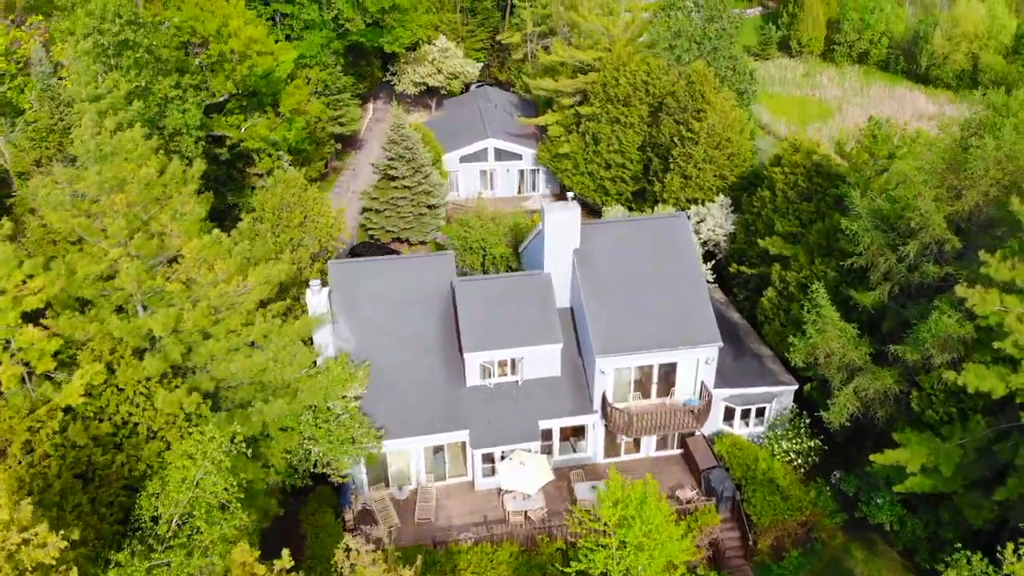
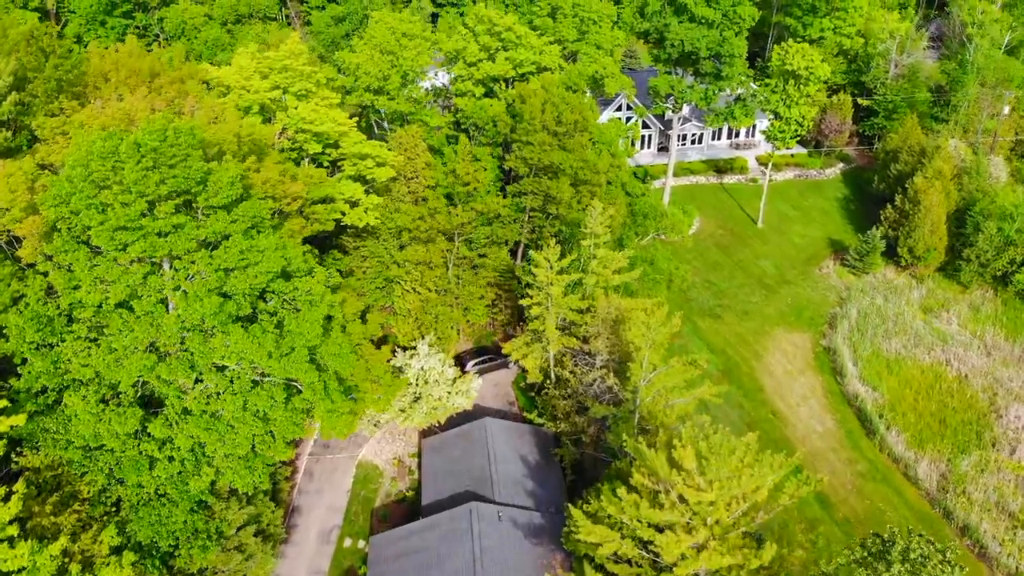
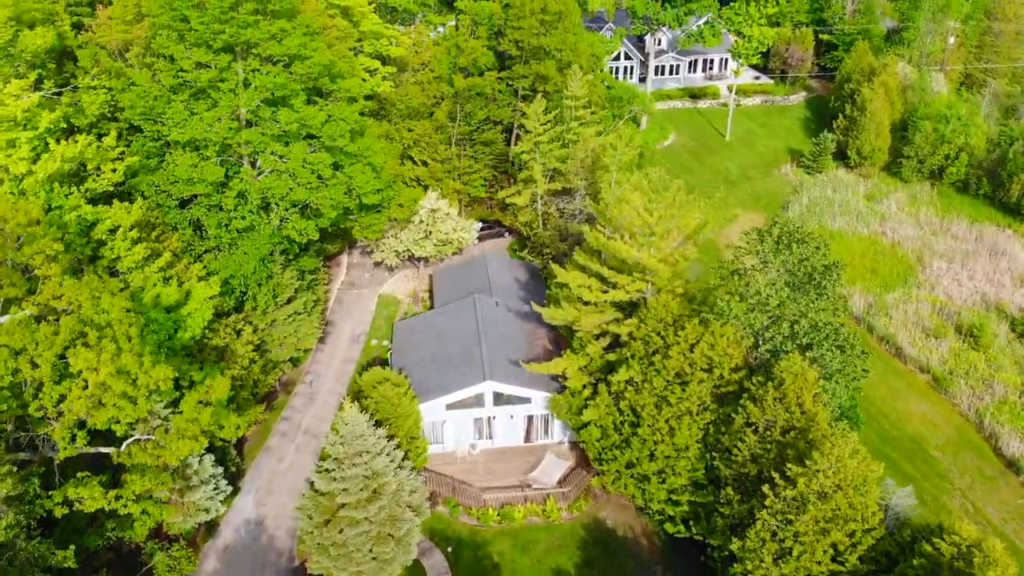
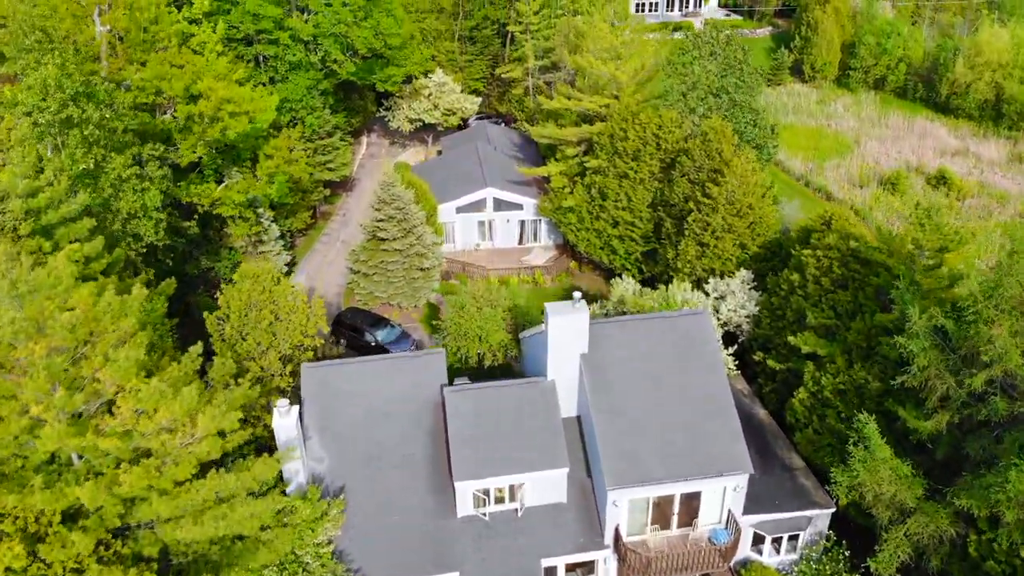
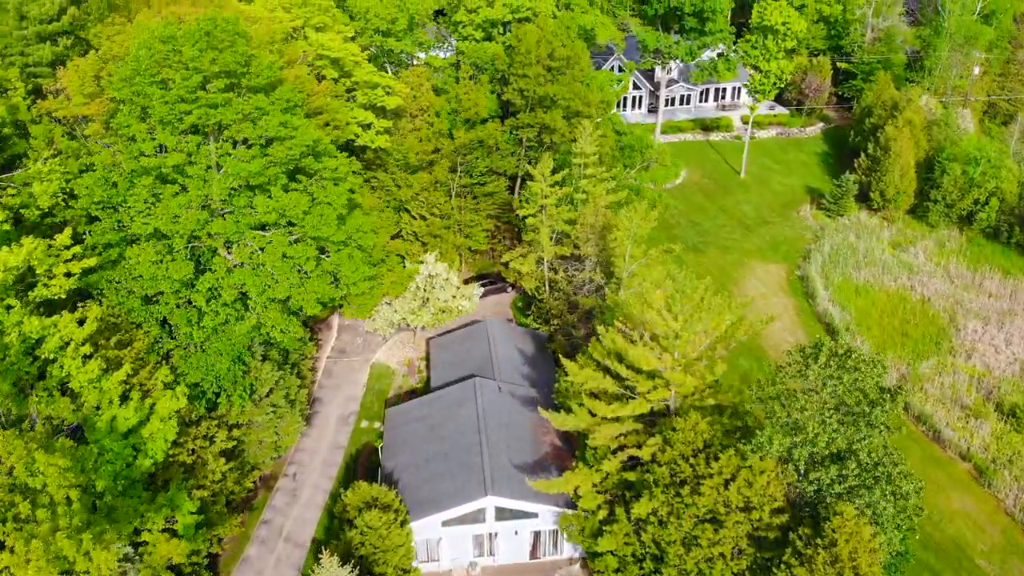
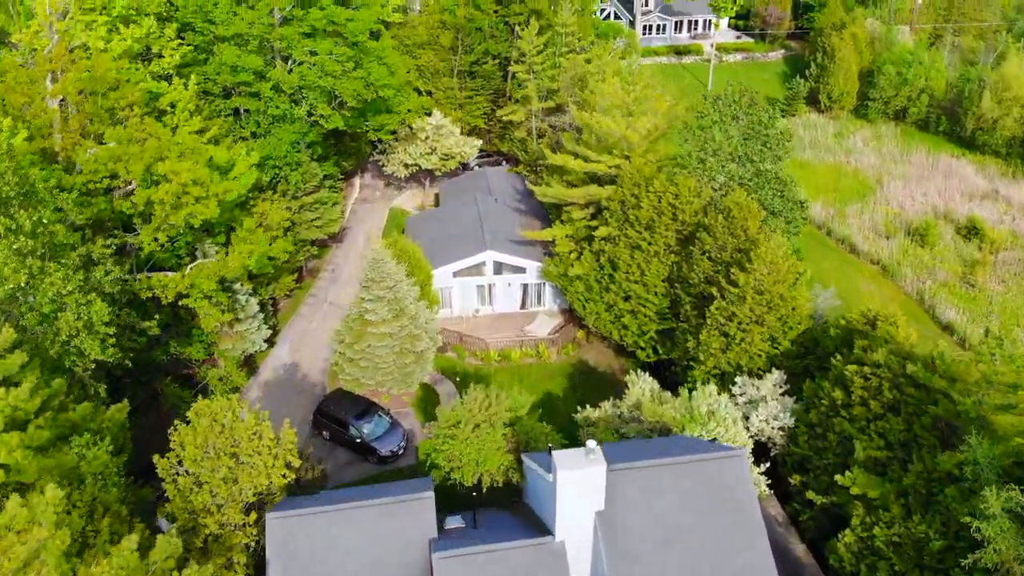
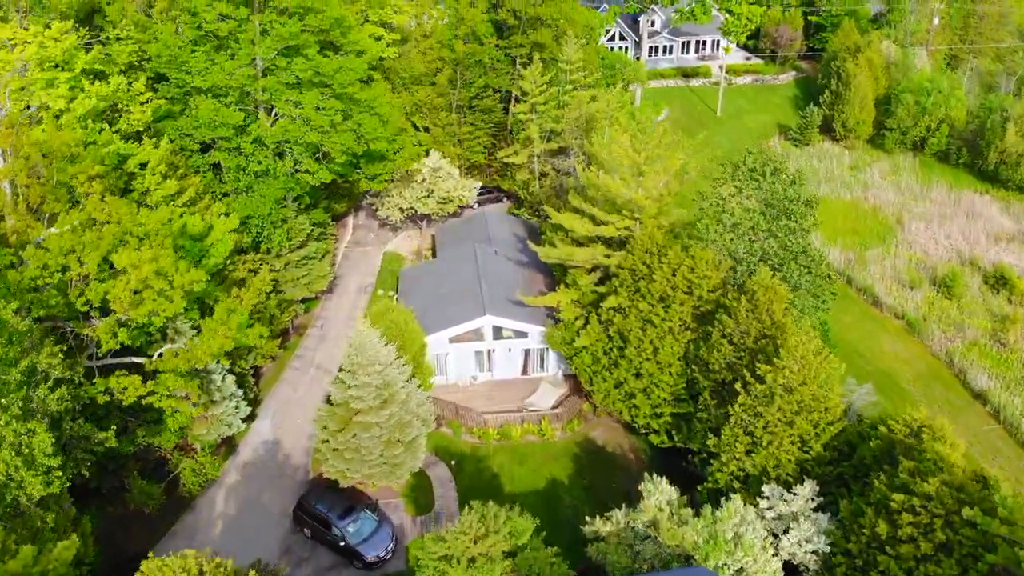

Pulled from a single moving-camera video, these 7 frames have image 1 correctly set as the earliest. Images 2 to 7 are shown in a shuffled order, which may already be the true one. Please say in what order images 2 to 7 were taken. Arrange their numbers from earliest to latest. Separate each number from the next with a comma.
4, 6, 7, 3, 5, 2
